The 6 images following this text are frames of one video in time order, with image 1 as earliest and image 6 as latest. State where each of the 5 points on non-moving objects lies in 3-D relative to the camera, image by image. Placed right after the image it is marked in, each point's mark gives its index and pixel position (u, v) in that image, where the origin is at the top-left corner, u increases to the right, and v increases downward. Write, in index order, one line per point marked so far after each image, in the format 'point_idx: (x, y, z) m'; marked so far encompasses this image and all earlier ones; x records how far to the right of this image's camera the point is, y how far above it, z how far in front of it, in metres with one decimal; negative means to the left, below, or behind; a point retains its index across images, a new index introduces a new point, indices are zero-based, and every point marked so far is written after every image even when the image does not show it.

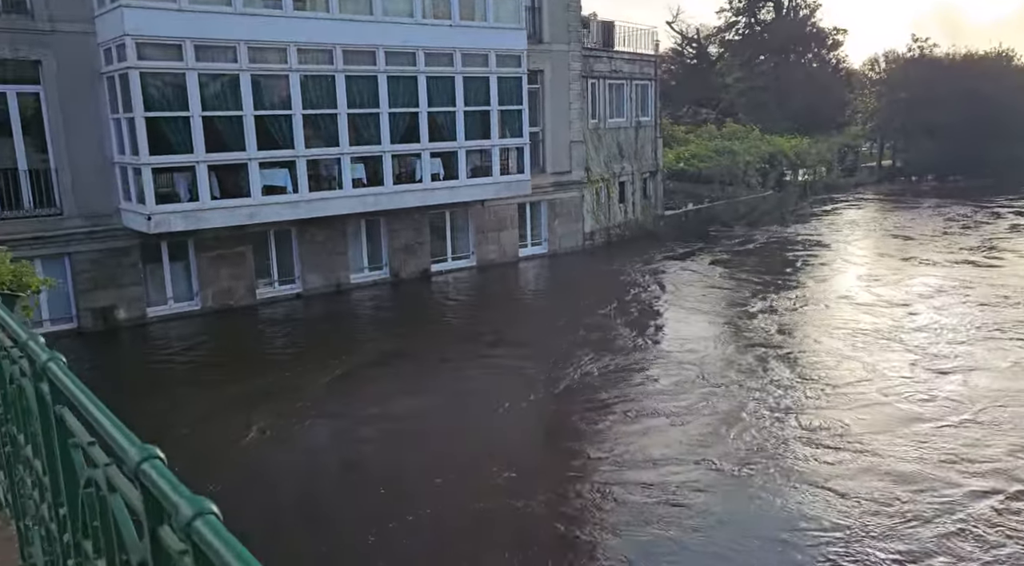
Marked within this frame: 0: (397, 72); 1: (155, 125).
0: (-2.3, +4.2, +17.3) m
1: (-5.9, +2.6, +14.5) m
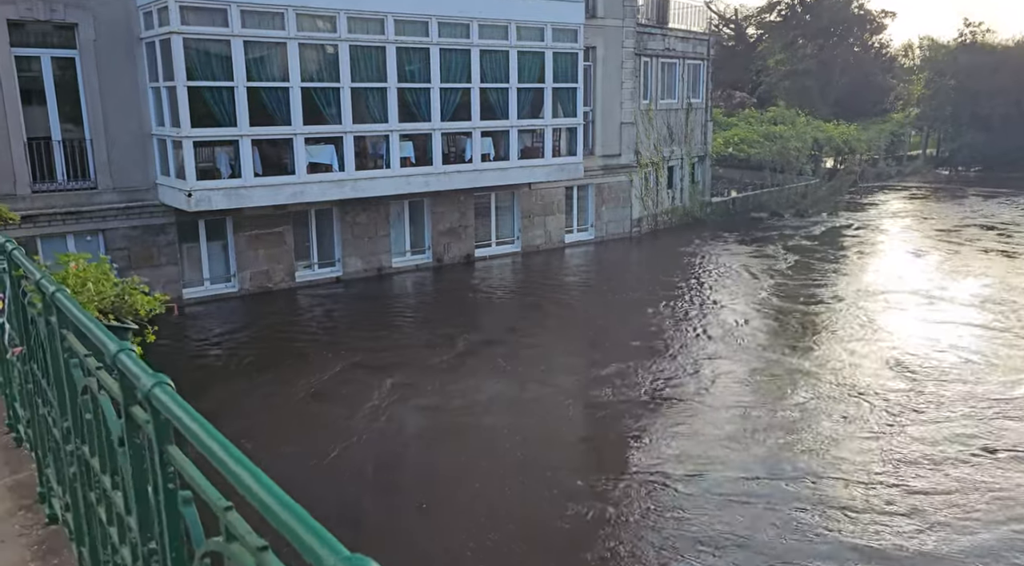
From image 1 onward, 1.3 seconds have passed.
0: (-1.2, +4.4, +16.3) m
1: (-4.9, +2.9, +13.6) m
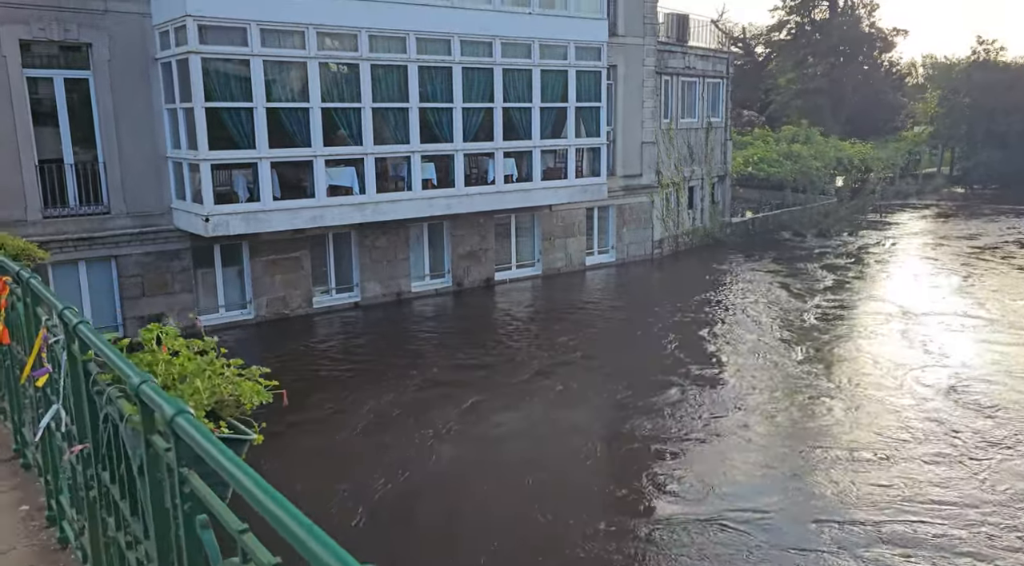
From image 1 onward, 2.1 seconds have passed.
0: (-0.7, +4.0, +15.8) m
1: (-4.4, +2.5, +13.1) m
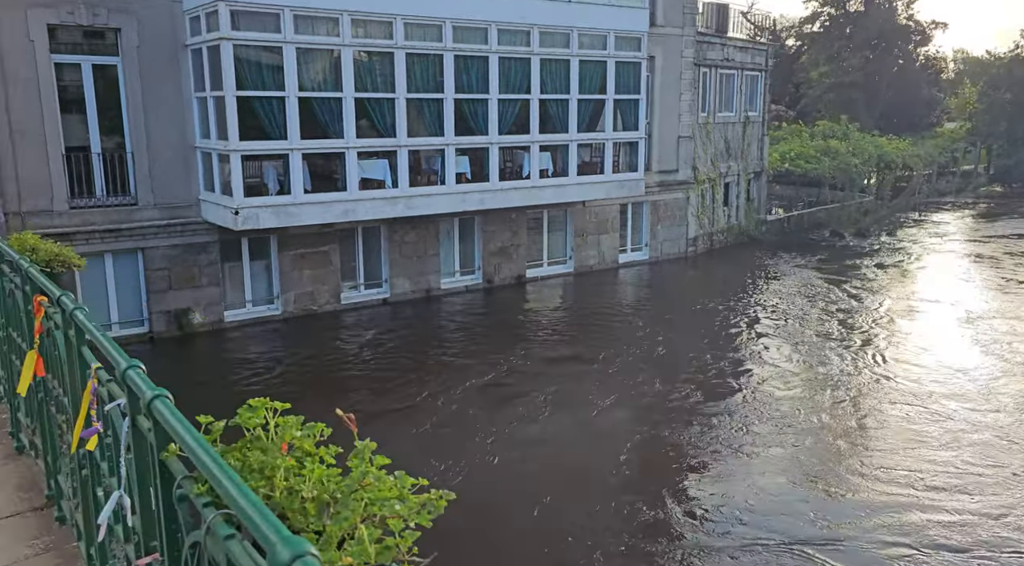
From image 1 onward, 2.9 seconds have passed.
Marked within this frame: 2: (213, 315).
0: (0.0, +4.0, +15.3) m
1: (-3.8, +2.6, +12.6) m
2: (-4.9, -0.5, +14.4) m
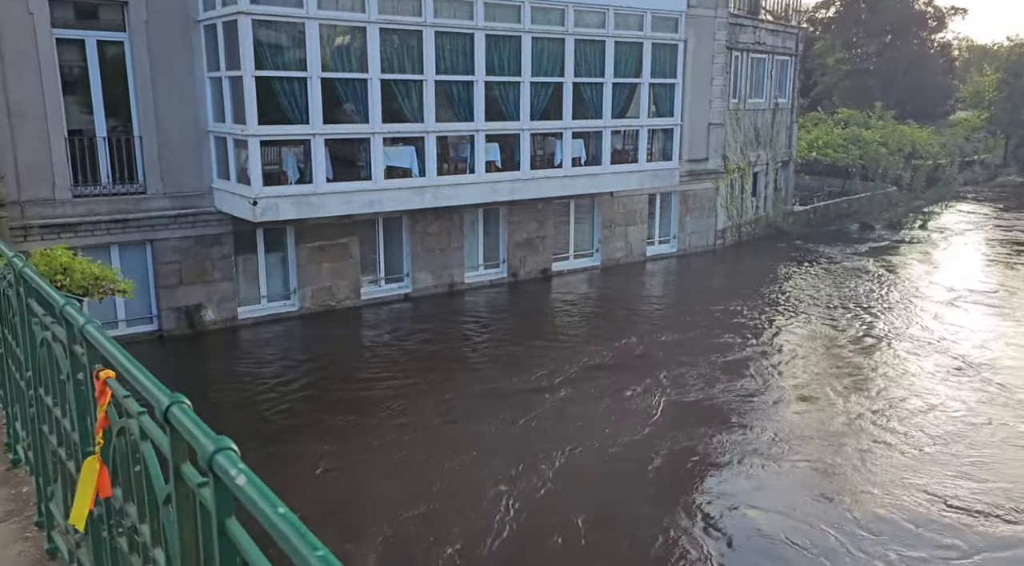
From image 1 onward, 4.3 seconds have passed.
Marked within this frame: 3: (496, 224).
0: (+0.5, +4.1, +14.3) m
1: (-3.3, +2.6, +11.6) m
2: (-4.4, -0.4, +13.4) m
3: (-0.3, +1.1, +16.7) m
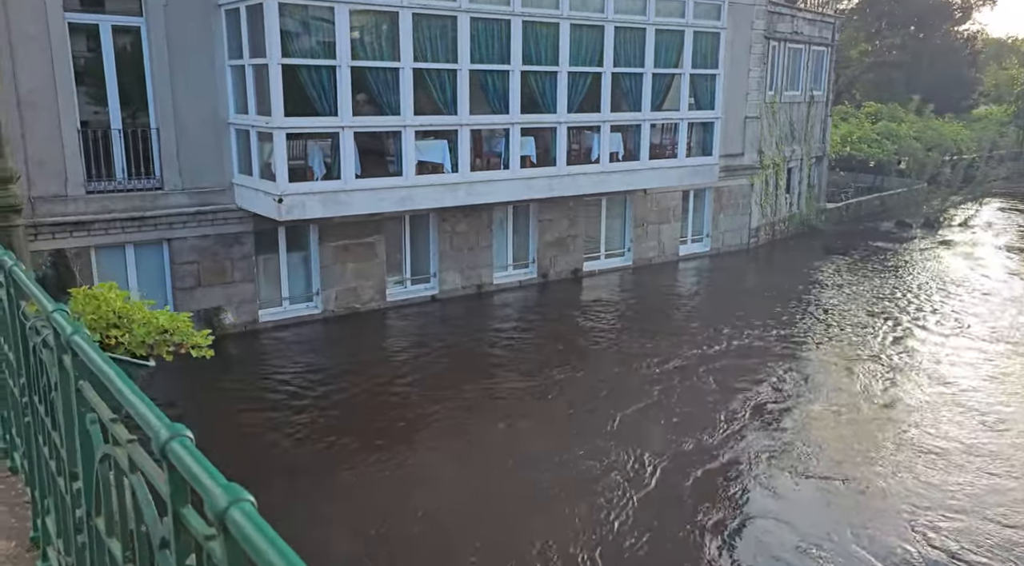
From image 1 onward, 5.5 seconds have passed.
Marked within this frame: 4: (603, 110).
0: (+1.1, +4.0, +13.5) m
1: (-2.7, +2.6, +10.9) m
2: (-3.8, -0.5, +12.7) m
3: (+0.3, +1.1, +15.9) m
4: (+1.5, +2.8, +14.0) m
